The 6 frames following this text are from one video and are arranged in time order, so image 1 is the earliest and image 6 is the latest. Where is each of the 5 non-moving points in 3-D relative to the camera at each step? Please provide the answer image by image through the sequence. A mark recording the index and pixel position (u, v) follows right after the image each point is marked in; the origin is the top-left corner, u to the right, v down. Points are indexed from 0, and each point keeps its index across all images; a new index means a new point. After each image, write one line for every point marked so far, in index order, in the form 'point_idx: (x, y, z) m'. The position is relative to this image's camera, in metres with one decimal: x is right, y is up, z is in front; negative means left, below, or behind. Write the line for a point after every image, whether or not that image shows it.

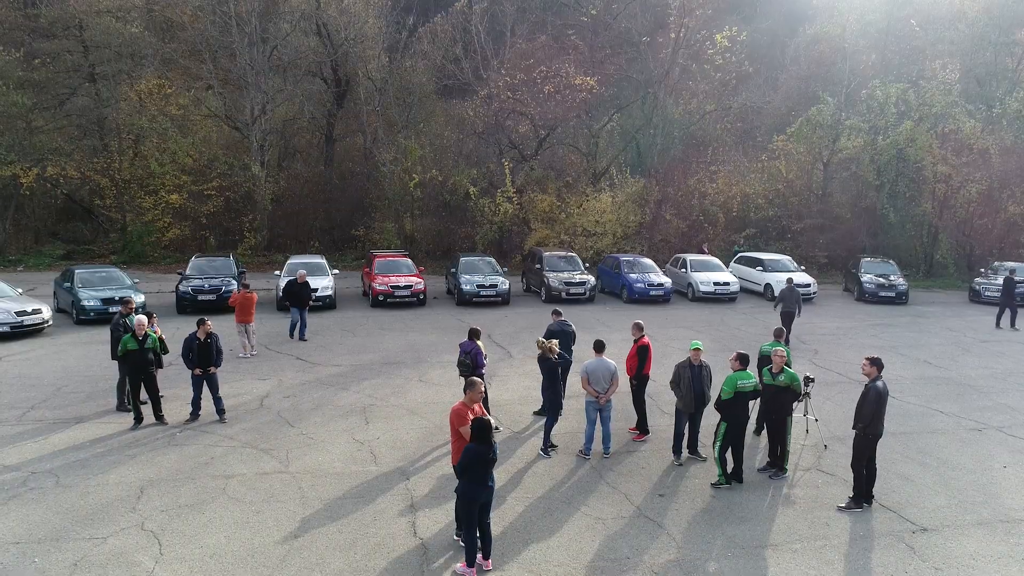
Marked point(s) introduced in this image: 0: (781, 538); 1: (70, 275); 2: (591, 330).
0: (+2.4, -2.2, +6.7) m
1: (-10.2, +0.3, +17.7) m
2: (+1.7, -0.9, +17.2) m
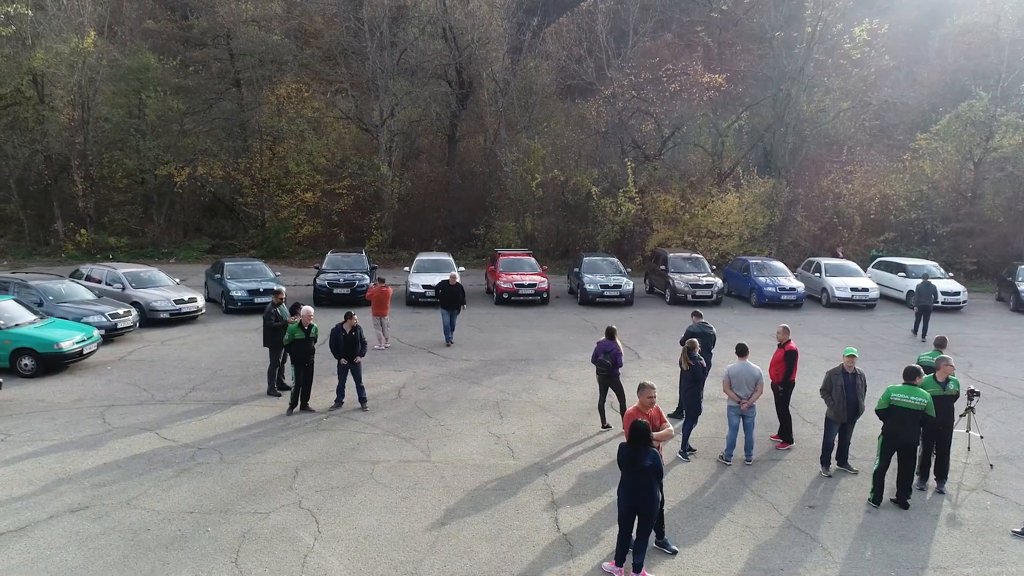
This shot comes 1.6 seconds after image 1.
0: (+3.6, -2.2, +6.2) m
1: (-7.3, +0.5, +18.9) m
2: (+4.5, -1.0, +16.7) m
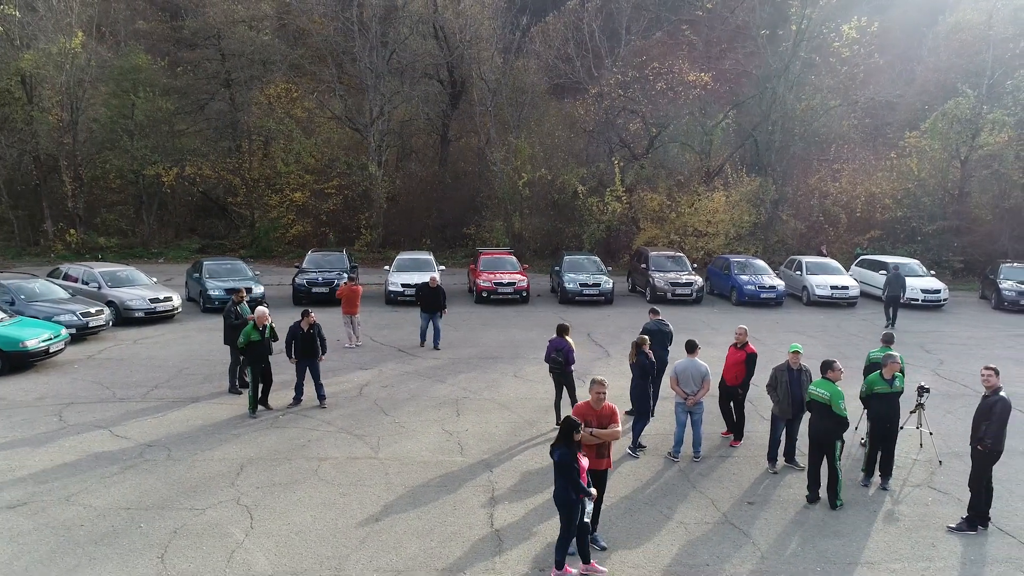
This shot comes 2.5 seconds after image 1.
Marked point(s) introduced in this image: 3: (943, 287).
0: (+3.0, -2.2, +6.2) m
1: (-7.8, +0.5, +19.0) m
2: (+4.0, -0.9, +16.7) m
3: (+10.9, 0.0, +19.3) m
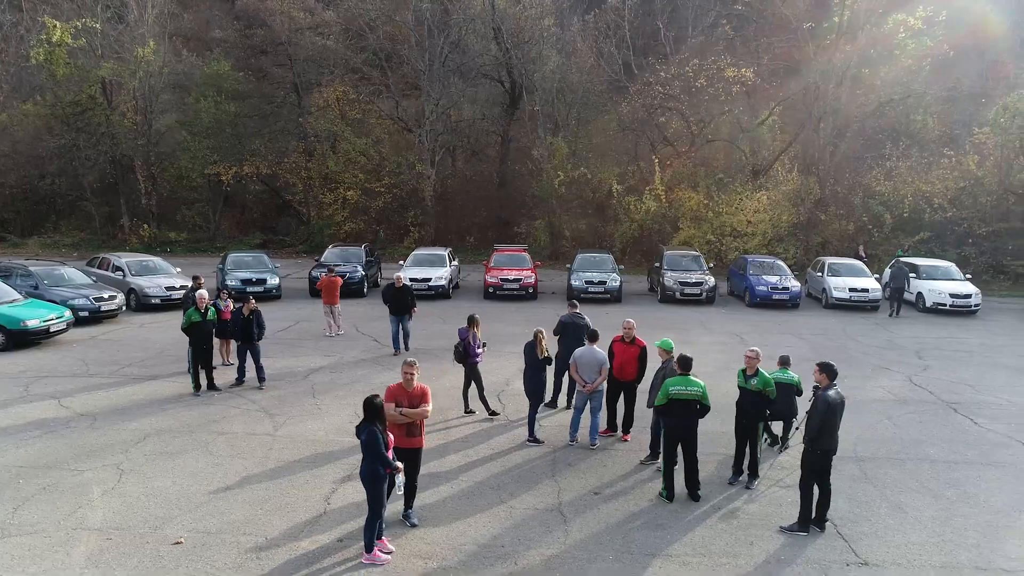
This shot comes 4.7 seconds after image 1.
0: (+1.4, -2.1, +6.2) m
1: (-7.6, +0.8, +20.2) m
2: (+3.8, -0.9, +16.4) m
3: (+11.0, -0.1, +18.1) m
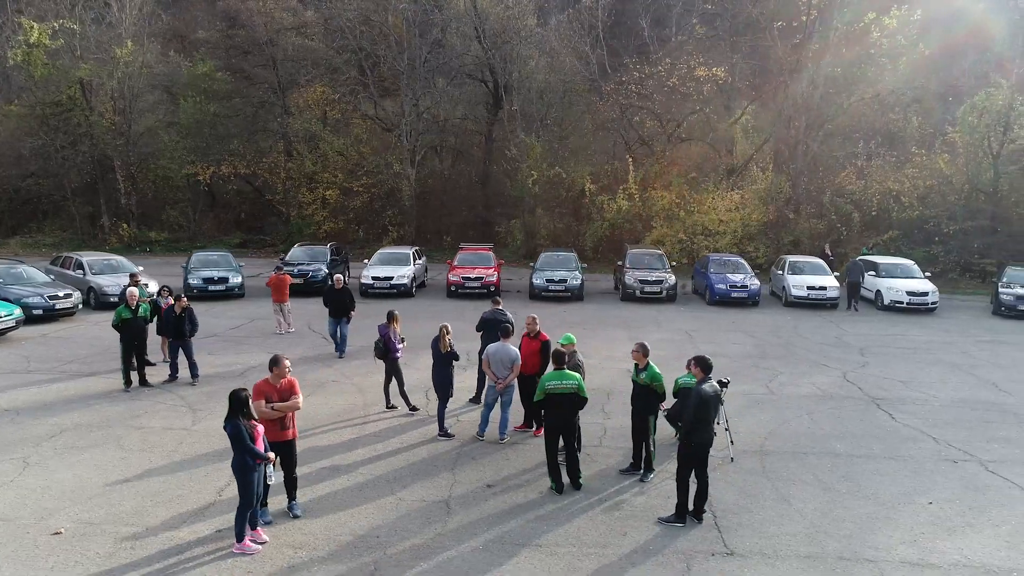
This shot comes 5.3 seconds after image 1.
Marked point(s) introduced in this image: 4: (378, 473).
0: (+0.4, -2.1, +6.3) m
1: (-8.5, +0.8, +20.3) m
2: (+2.8, -0.9, +16.5) m
3: (+10.0, 0.0, +18.1) m
4: (-1.3, -1.9, +7.7) m
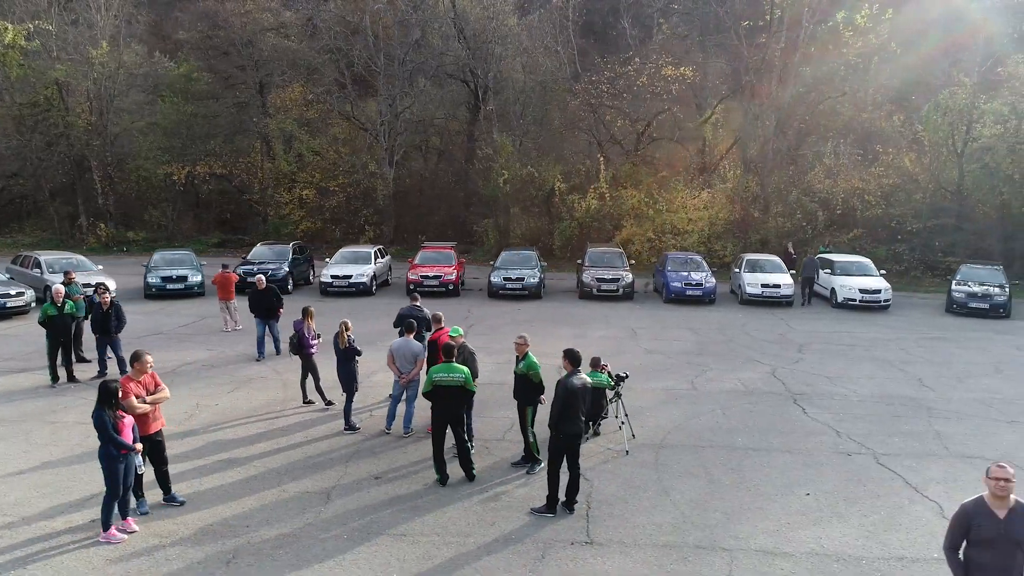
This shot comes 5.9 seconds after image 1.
0: (-0.7, -2.0, +6.4) m
1: (-9.6, +0.8, +20.5) m
2: (+1.7, -0.8, +16.6) m
3: (+8.9, 0.0, +18.2) m
4: (-2.4, -1.8, +7.8) m
